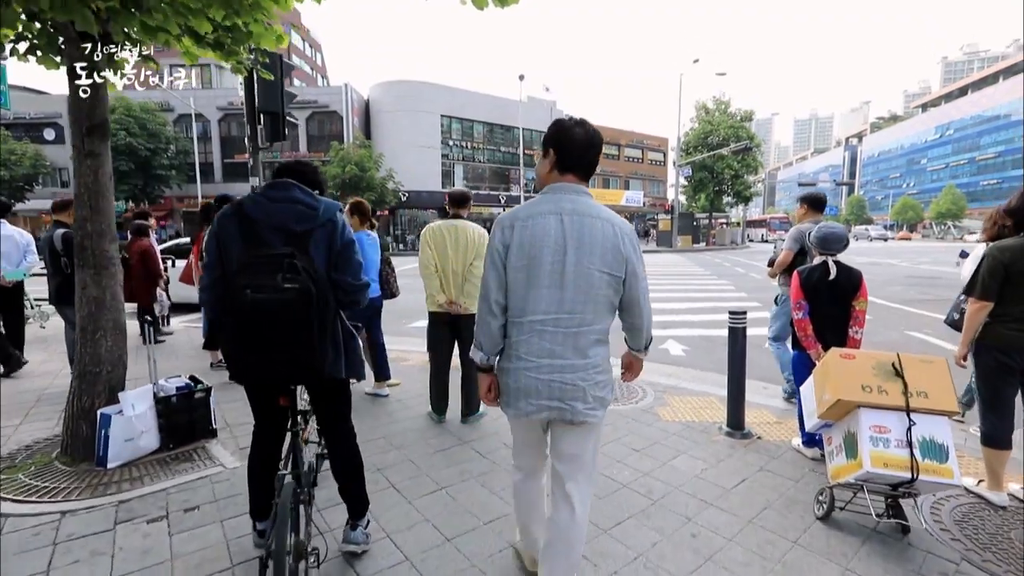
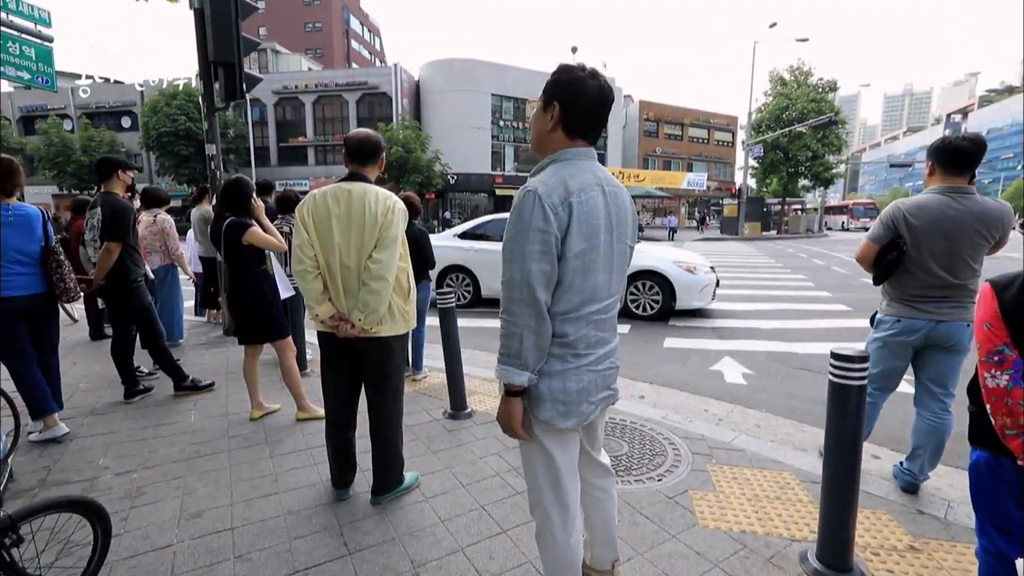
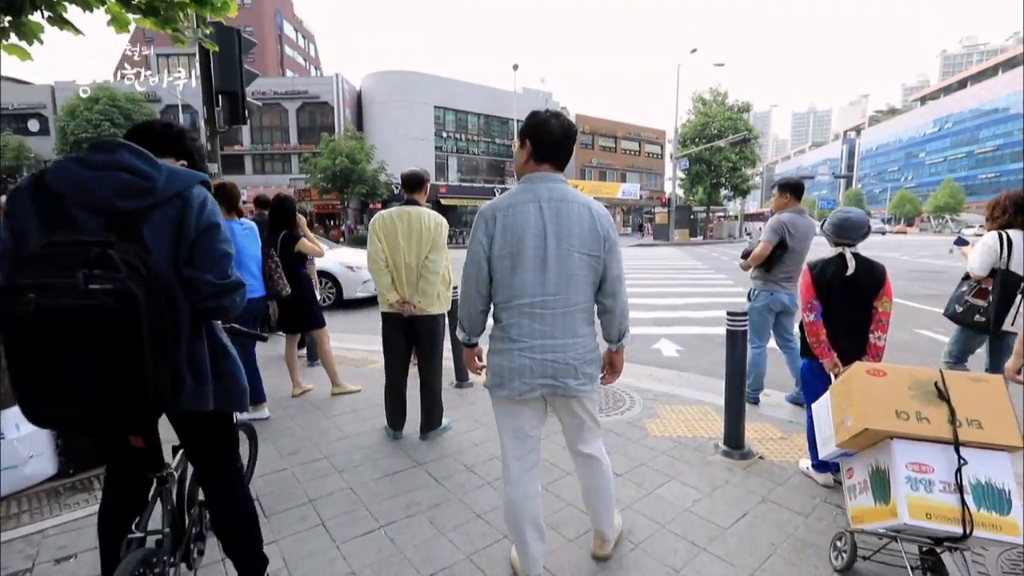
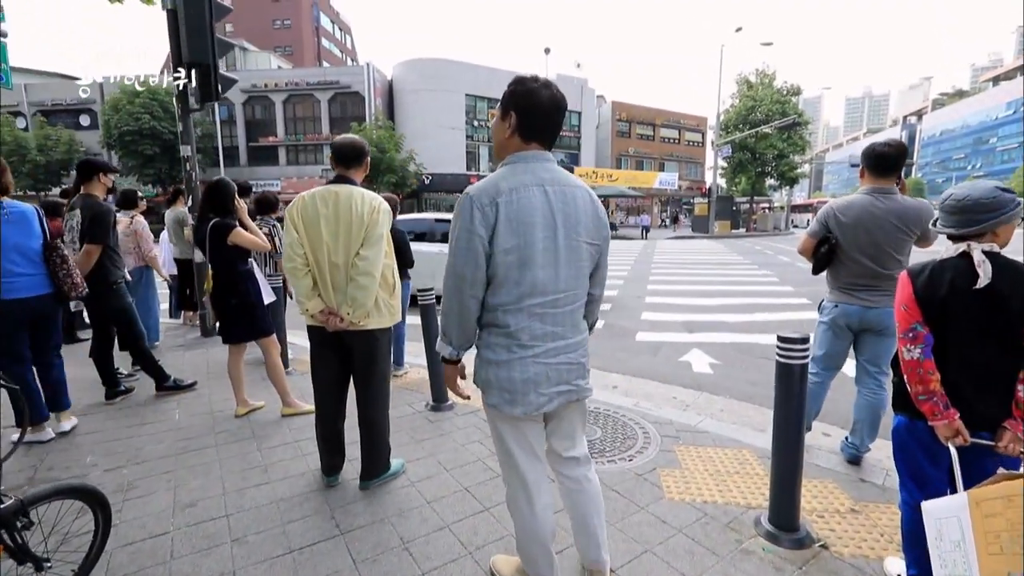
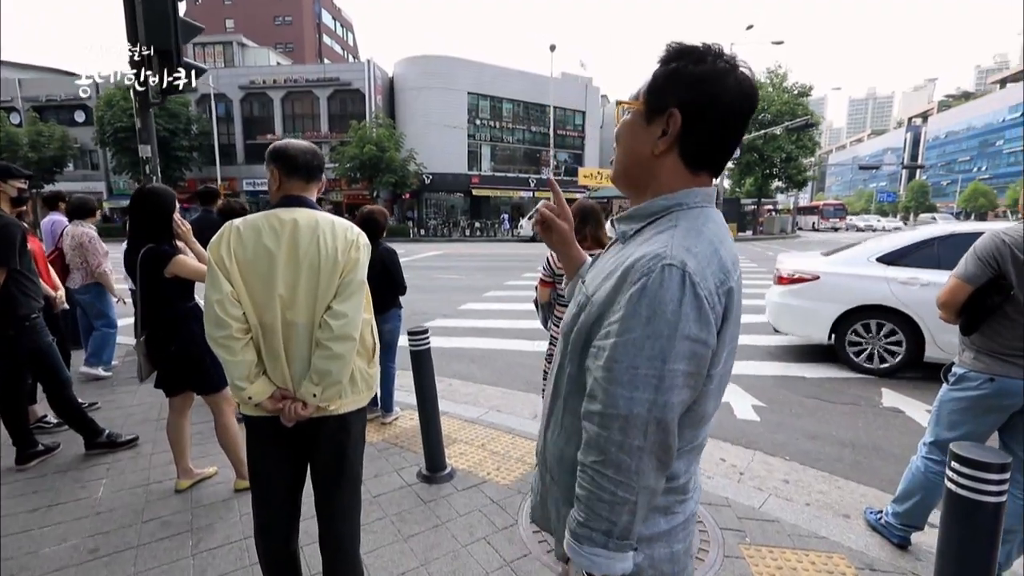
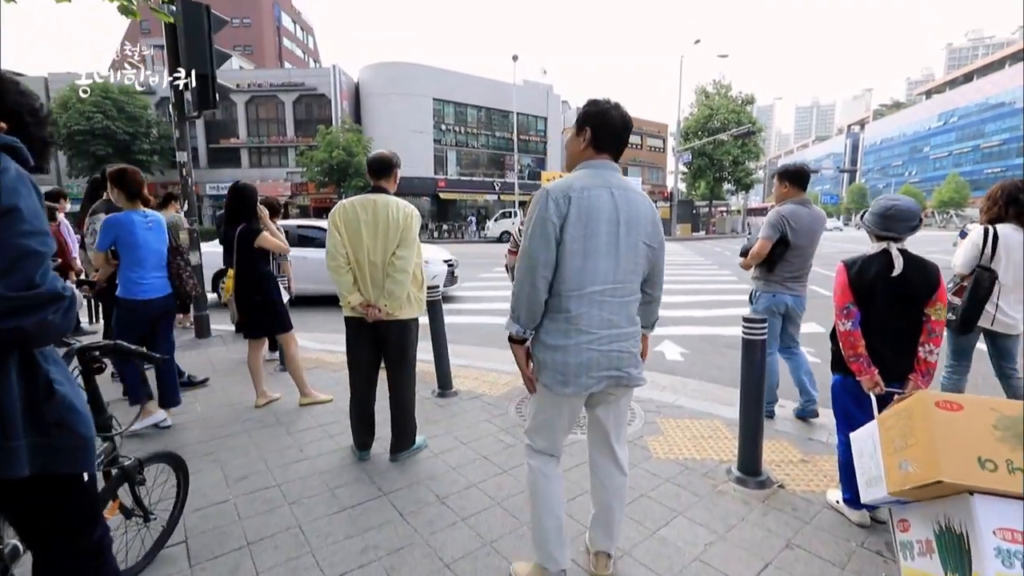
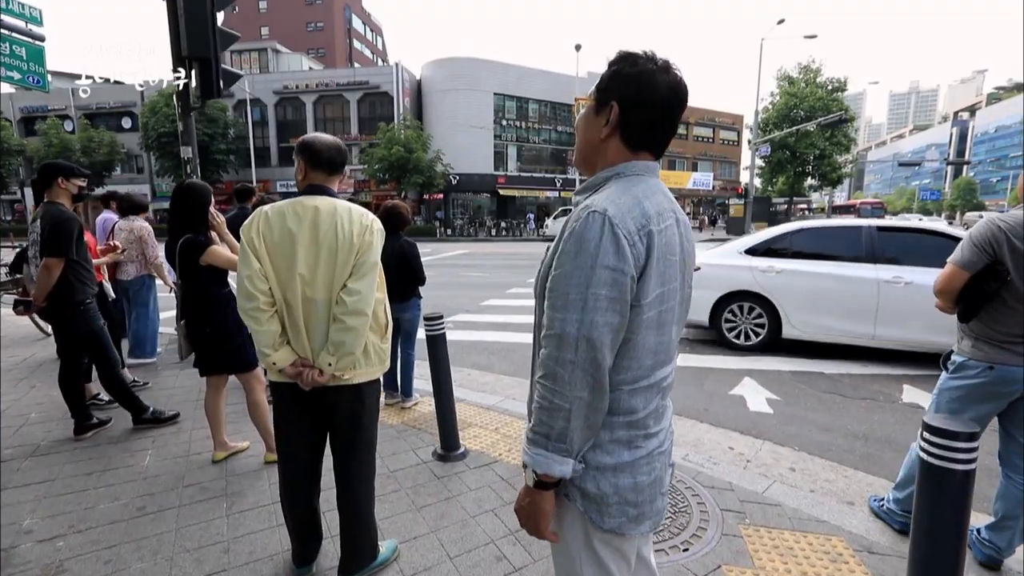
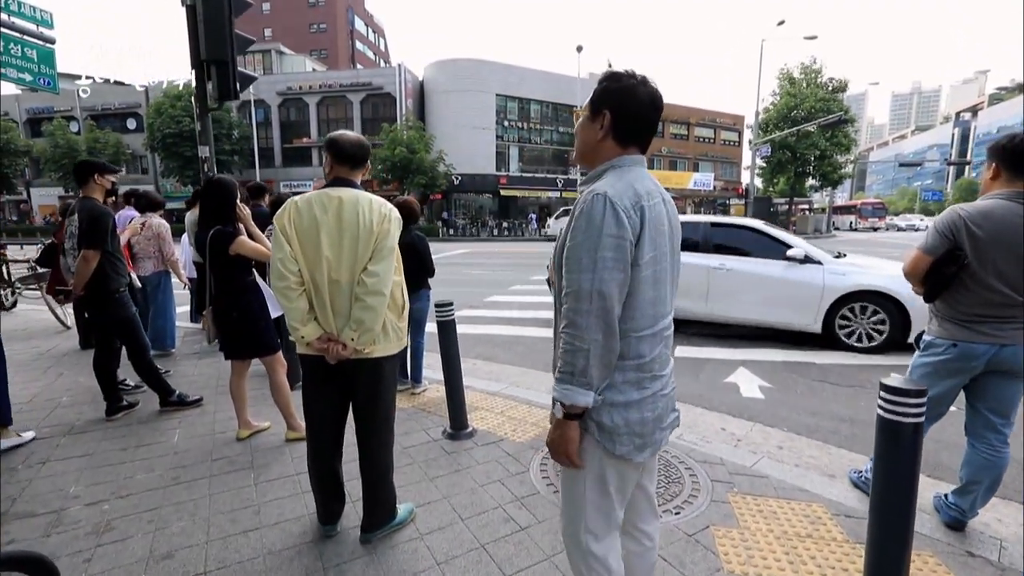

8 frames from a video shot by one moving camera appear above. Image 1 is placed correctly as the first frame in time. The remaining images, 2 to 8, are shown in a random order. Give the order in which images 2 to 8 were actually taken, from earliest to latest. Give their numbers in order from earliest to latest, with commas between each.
3, 6, 4, 2, 8, 7, 5
